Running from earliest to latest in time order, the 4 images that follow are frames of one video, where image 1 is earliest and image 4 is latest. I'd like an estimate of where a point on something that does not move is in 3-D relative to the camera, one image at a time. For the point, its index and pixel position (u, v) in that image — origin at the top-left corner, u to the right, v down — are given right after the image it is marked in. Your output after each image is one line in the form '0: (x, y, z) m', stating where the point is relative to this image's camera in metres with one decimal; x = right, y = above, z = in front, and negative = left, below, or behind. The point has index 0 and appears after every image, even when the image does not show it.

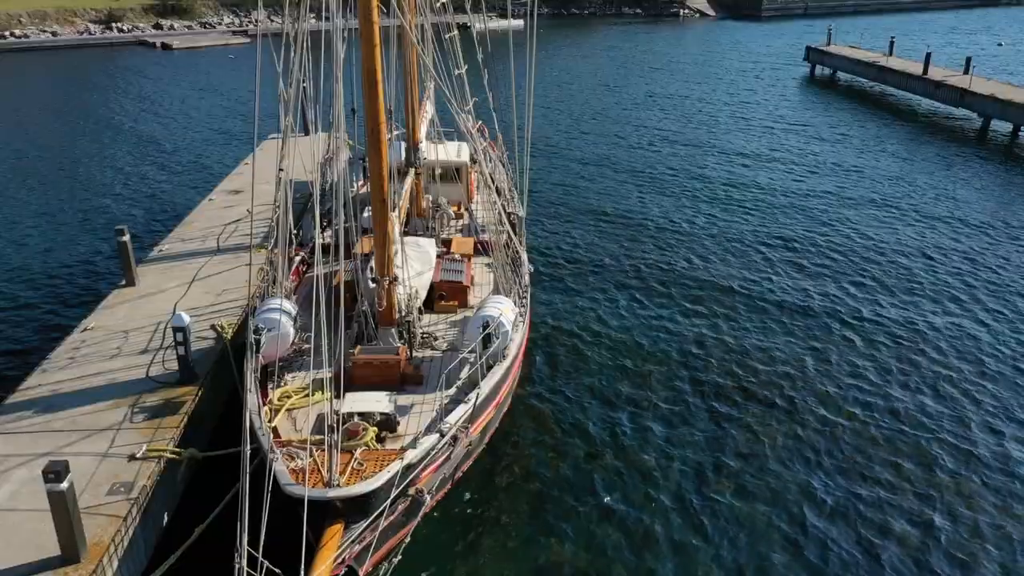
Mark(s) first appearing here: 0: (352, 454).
0: (-3.2, -3.4, +15.8) m
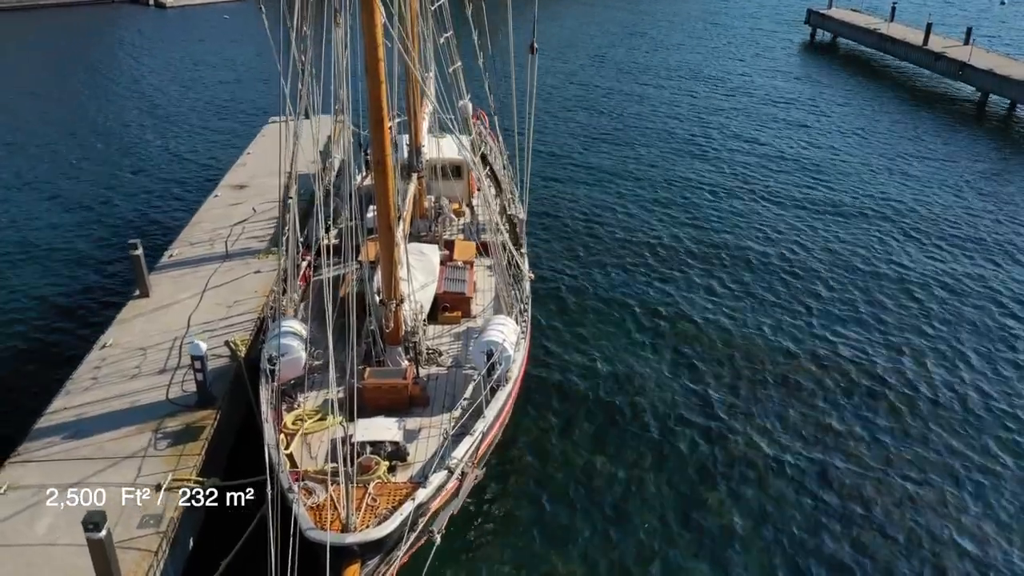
0: (-3.1, -4.3, +16.9) m
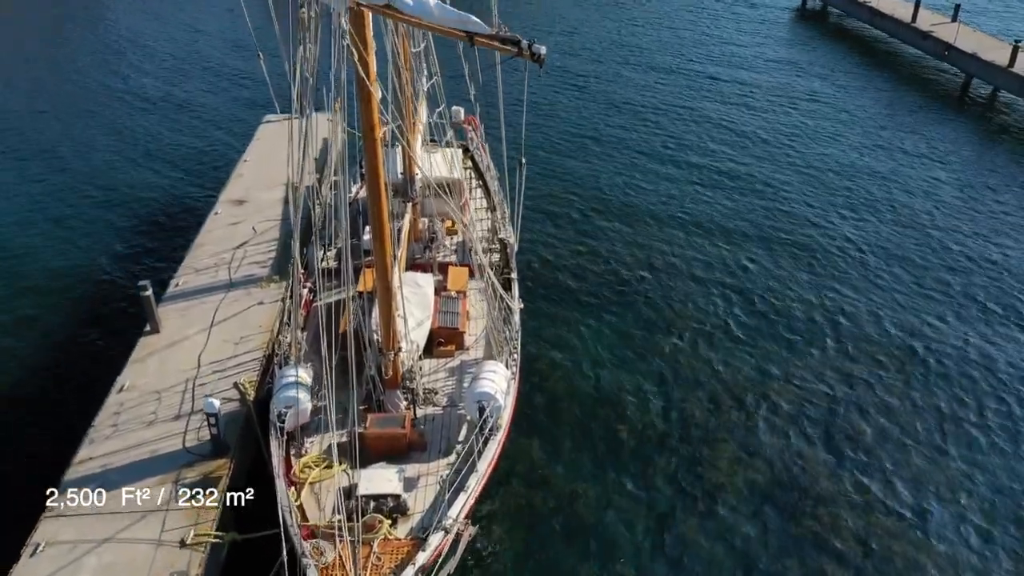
0: (-3.4, -6.1, +18.7) m
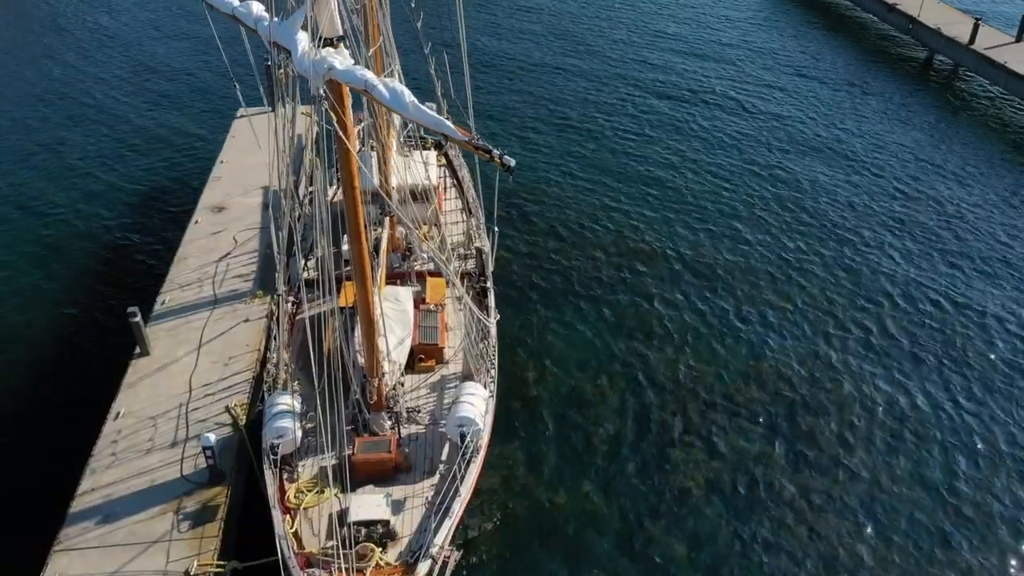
0: (-3.8, -7.3, +20.3) m
